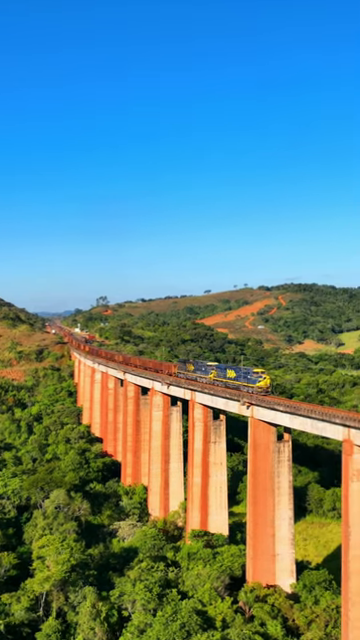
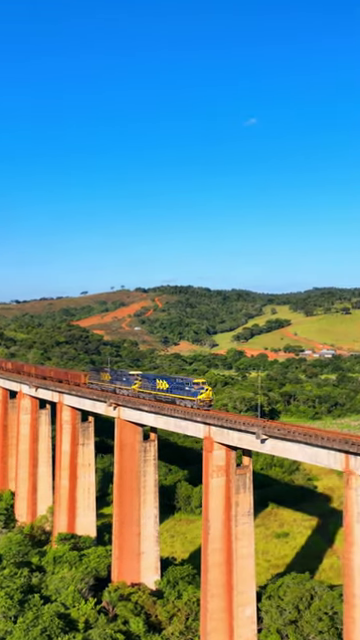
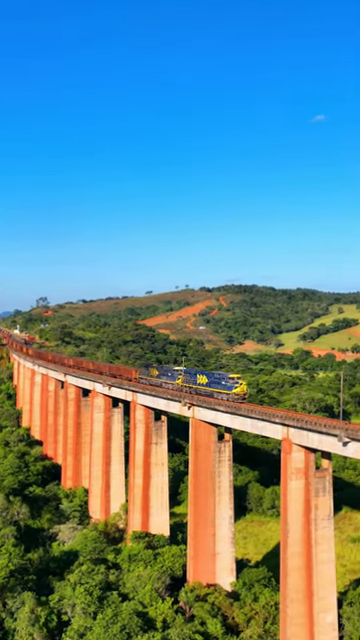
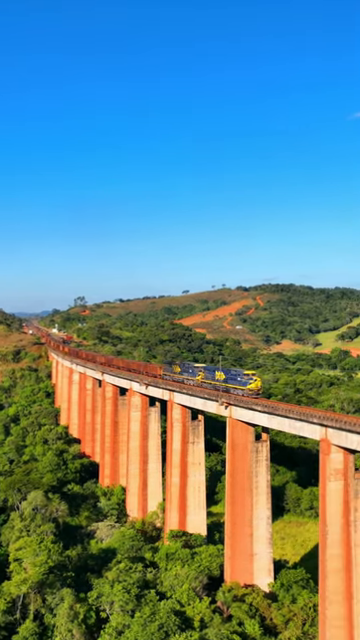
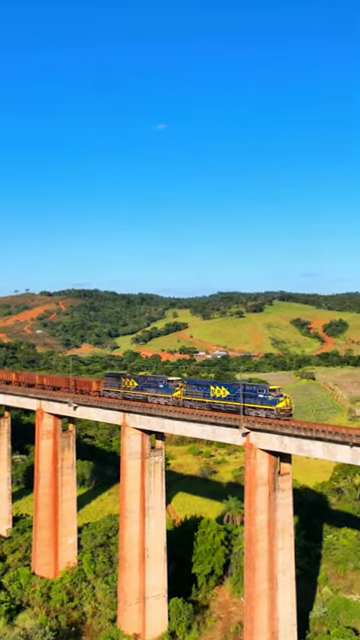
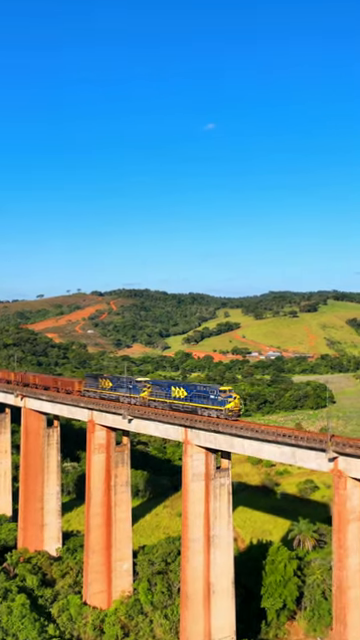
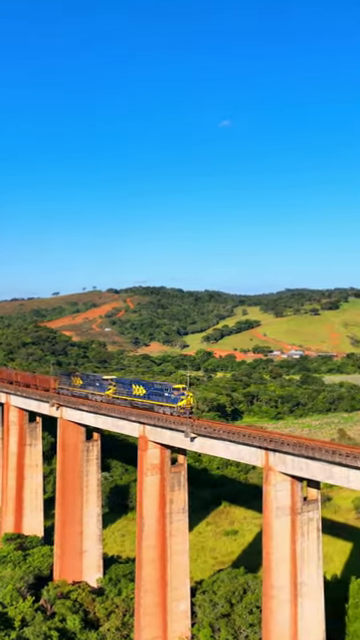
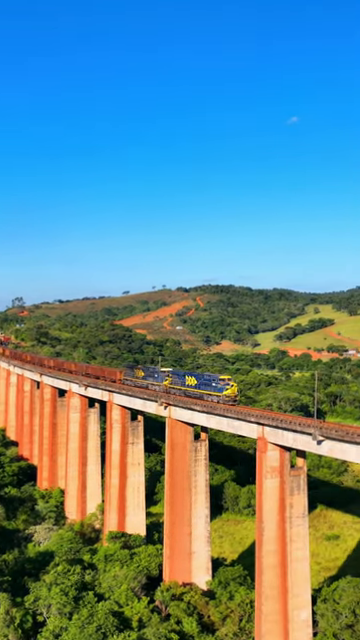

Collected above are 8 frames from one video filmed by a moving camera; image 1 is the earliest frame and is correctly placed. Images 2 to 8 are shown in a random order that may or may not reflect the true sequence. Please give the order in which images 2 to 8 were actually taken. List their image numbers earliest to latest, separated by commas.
4, 3, 8, 2, 7, 6, 5
